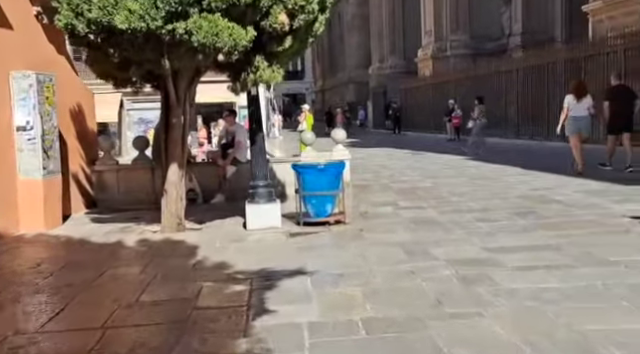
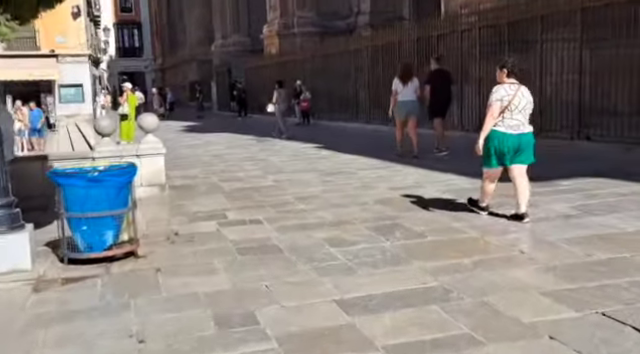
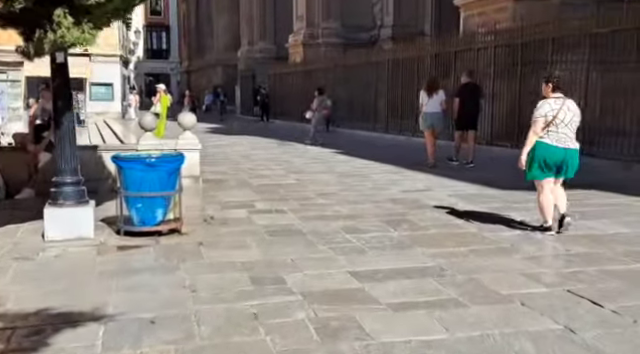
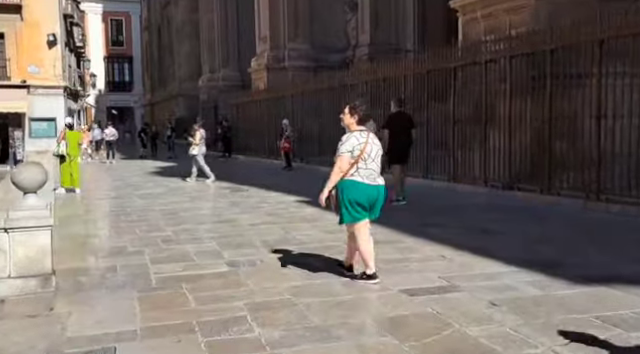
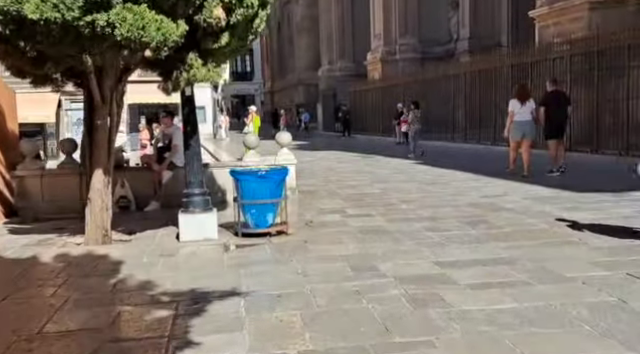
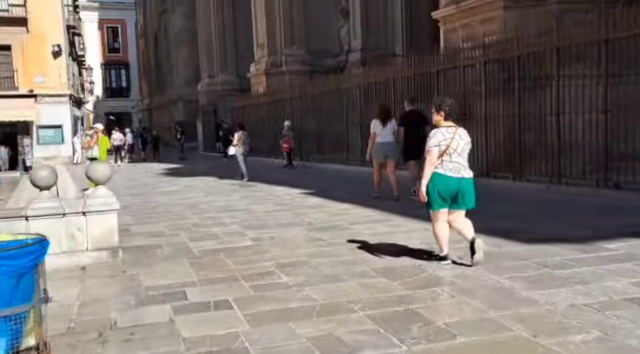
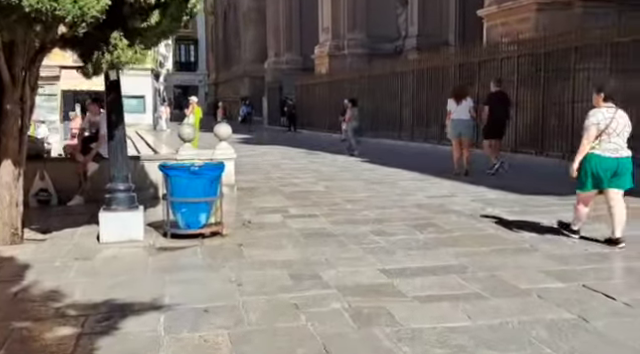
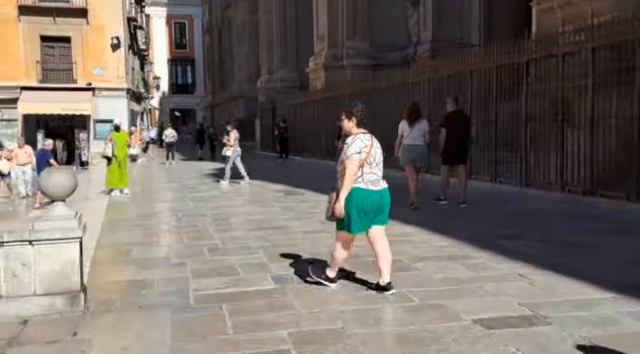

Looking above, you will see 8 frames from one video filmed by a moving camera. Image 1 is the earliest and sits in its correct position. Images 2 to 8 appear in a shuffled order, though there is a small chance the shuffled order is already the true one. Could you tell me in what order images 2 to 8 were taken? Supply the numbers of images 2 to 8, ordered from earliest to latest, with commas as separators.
5, 7, 3, 2, 6, 4, 8
